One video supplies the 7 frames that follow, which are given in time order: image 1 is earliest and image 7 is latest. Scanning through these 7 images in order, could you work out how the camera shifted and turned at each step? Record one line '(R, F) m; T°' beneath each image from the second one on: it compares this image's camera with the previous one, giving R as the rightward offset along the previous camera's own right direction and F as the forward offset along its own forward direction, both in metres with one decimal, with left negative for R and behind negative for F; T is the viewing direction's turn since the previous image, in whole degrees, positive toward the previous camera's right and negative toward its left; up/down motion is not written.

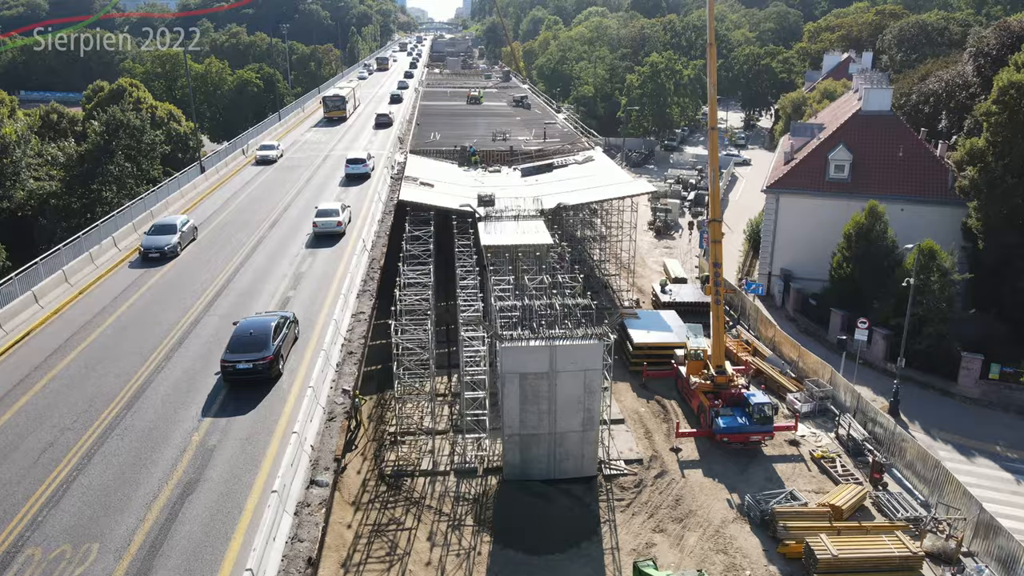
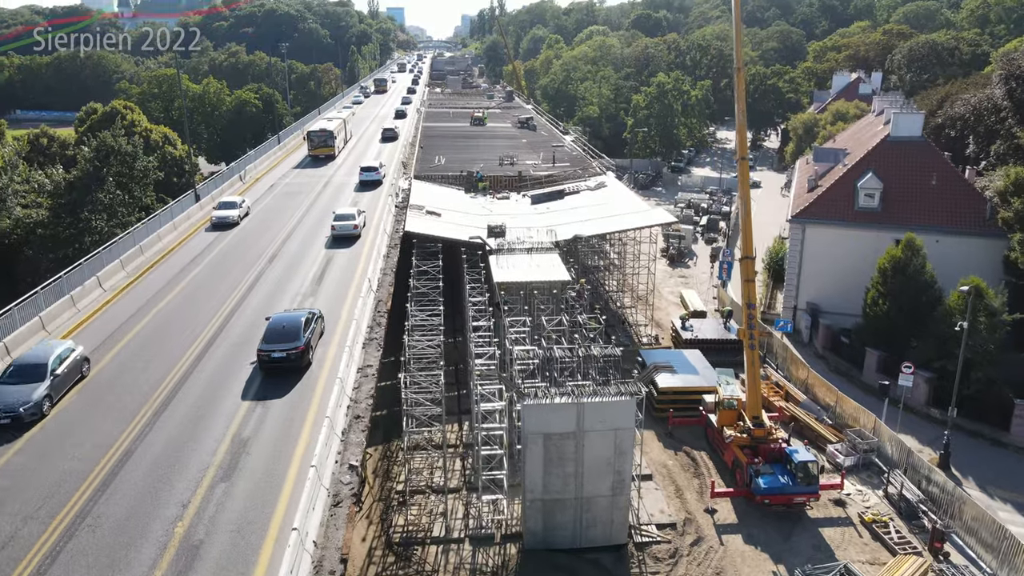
(-0.6, +2.0) m; 0°
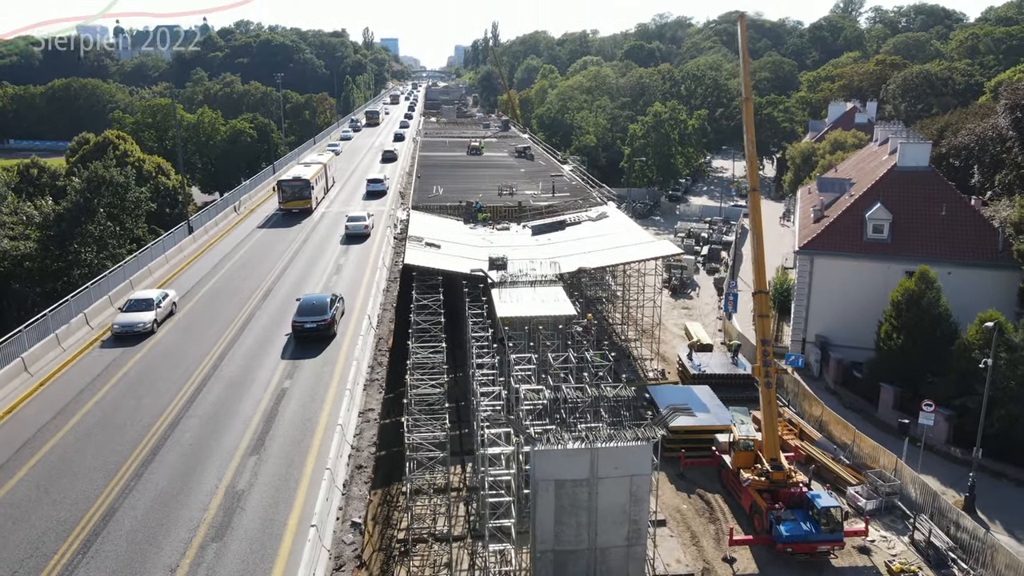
(-0.4, +0.9) m; +1°
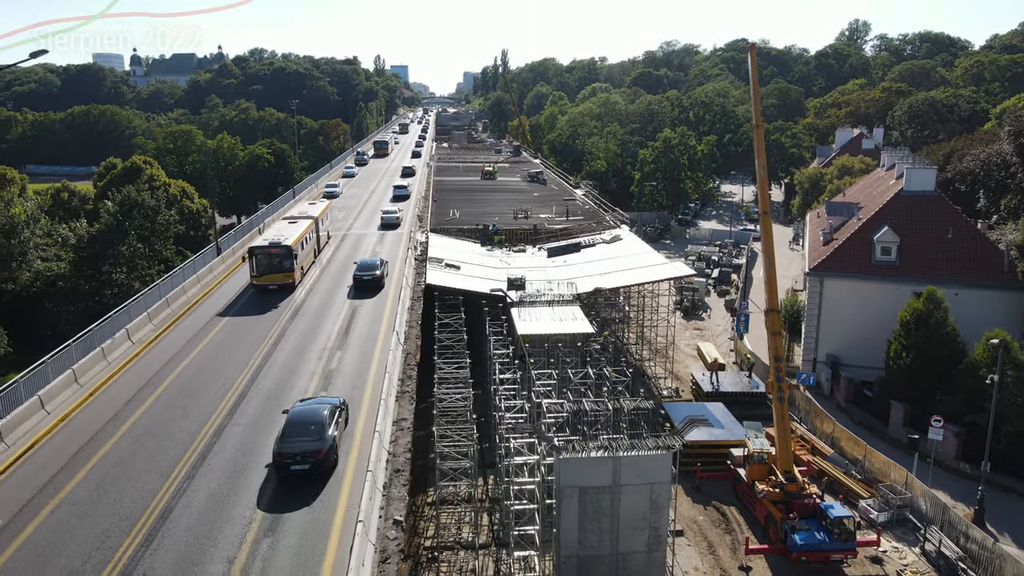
(-0.5, -1.0) m; -1°
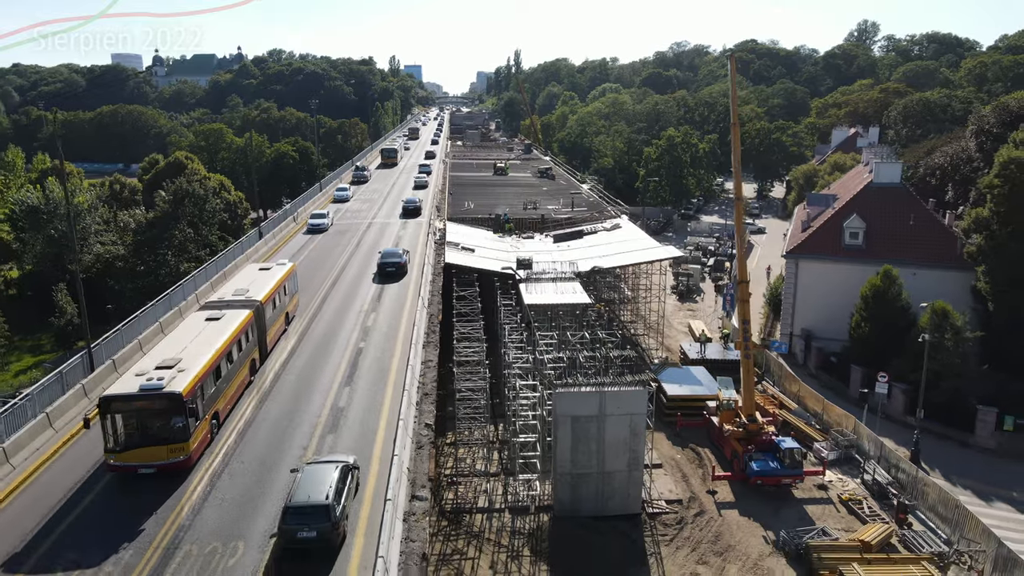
(+0.2, -4.5) m; -1°
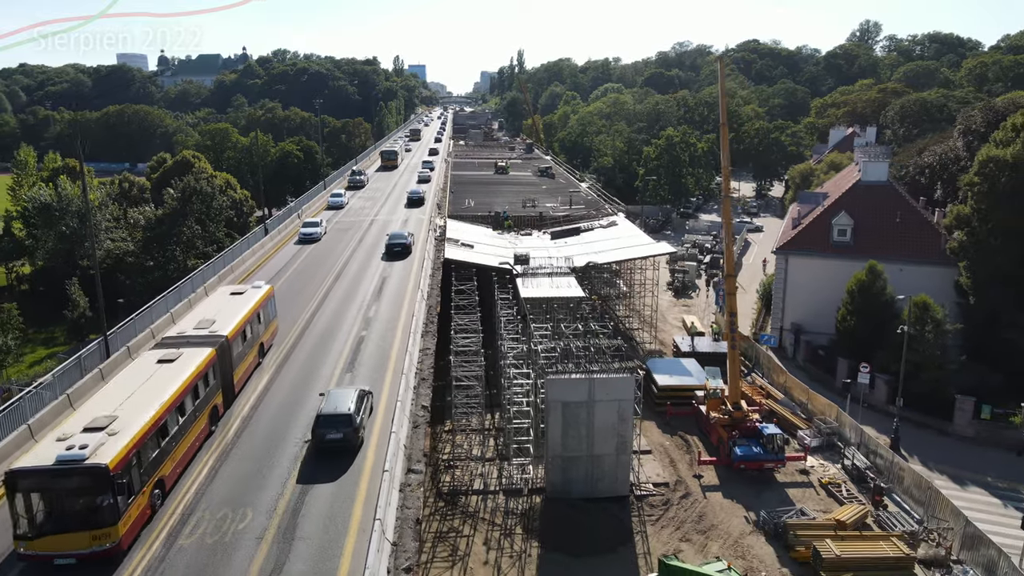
(+0.3, -1.2) m; 0°
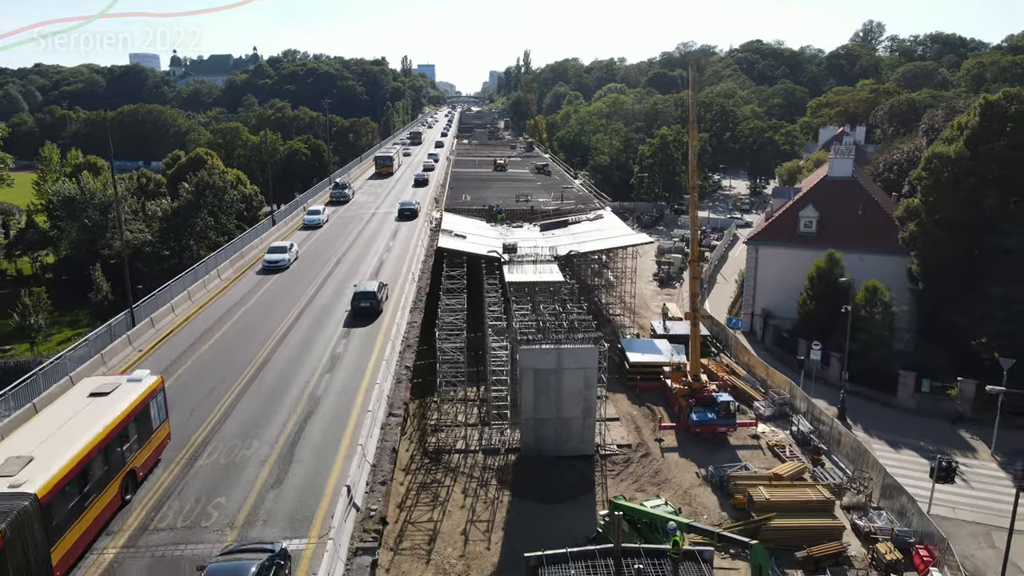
(+1.2, -3.1) m; -1°
